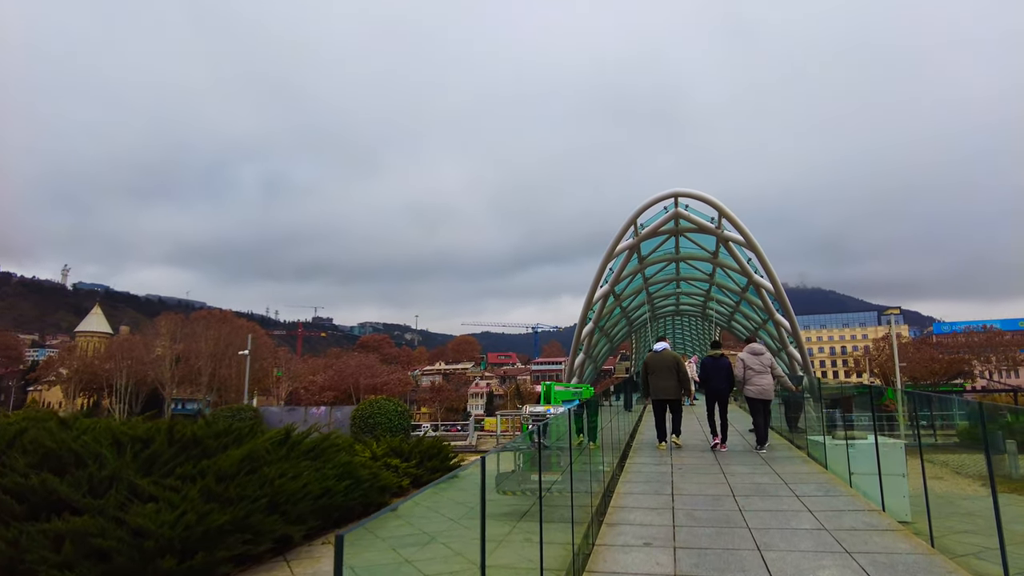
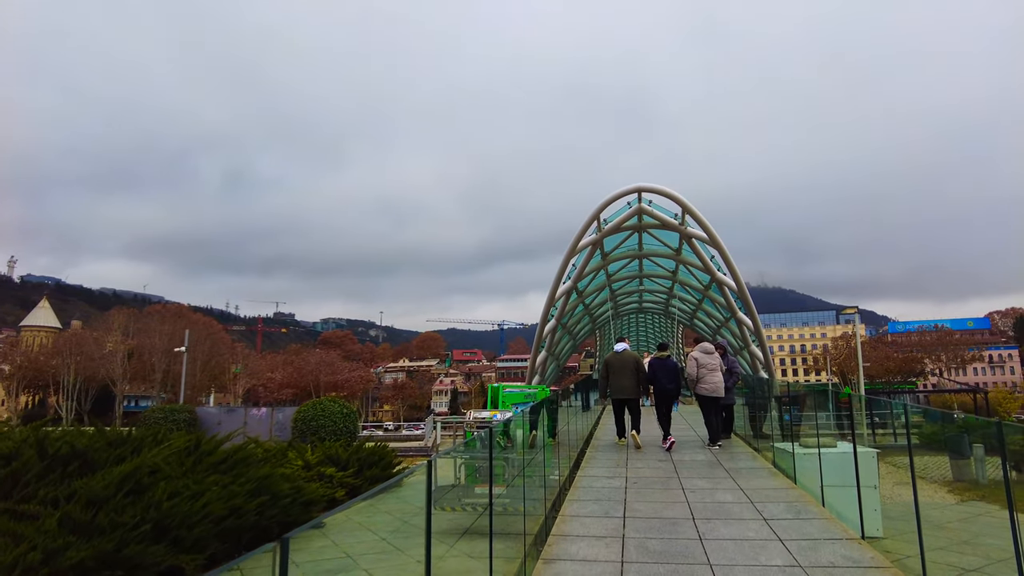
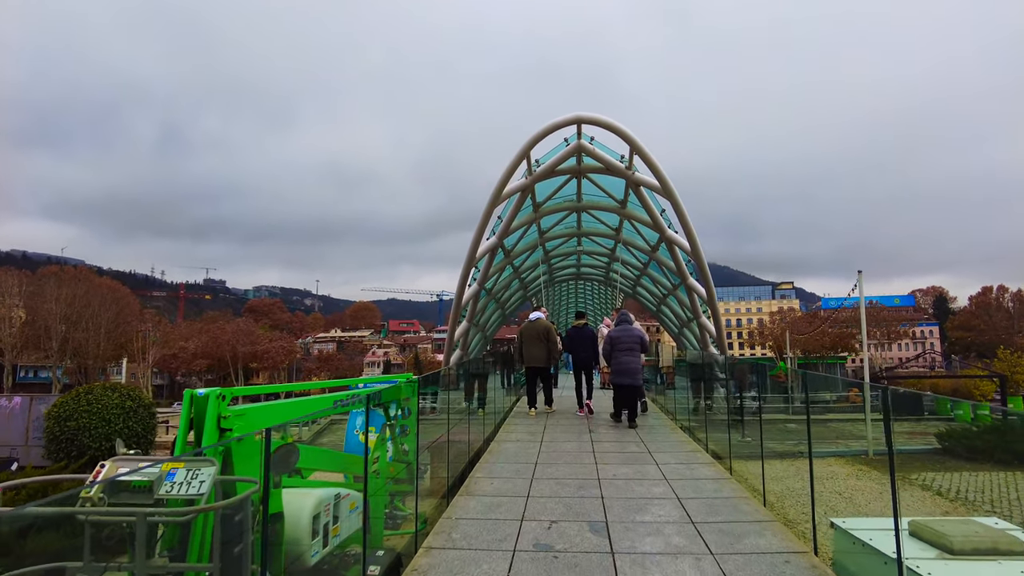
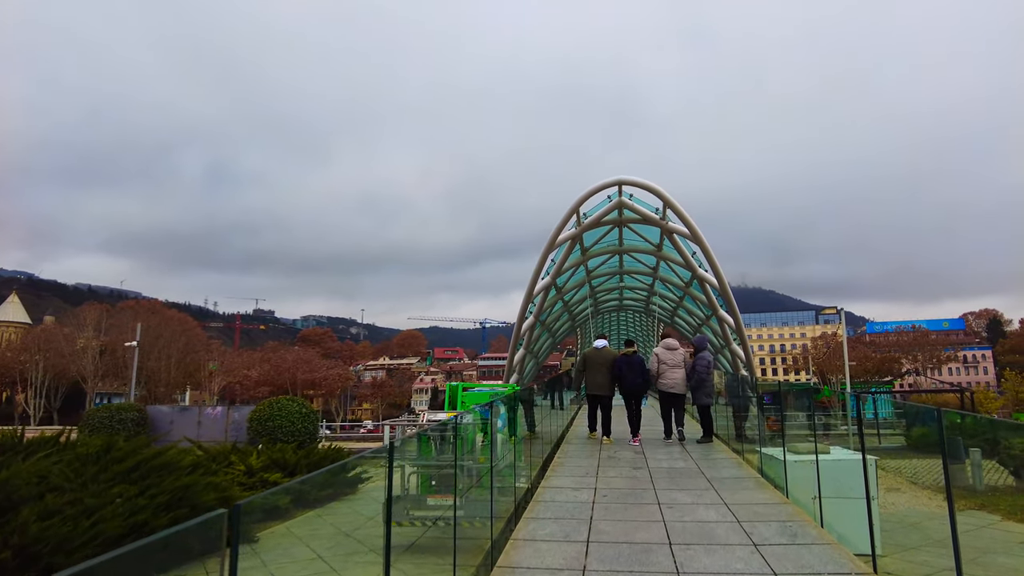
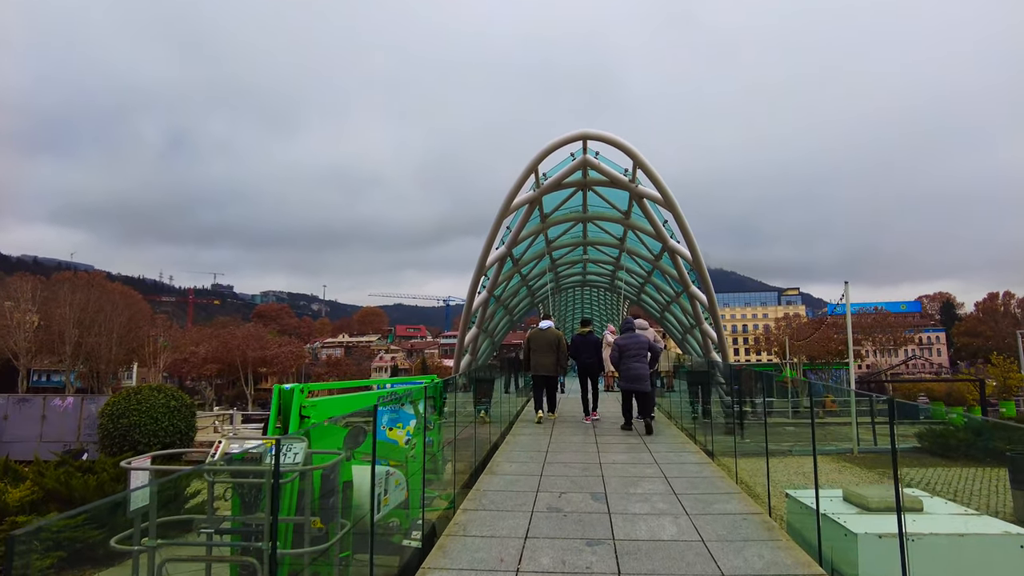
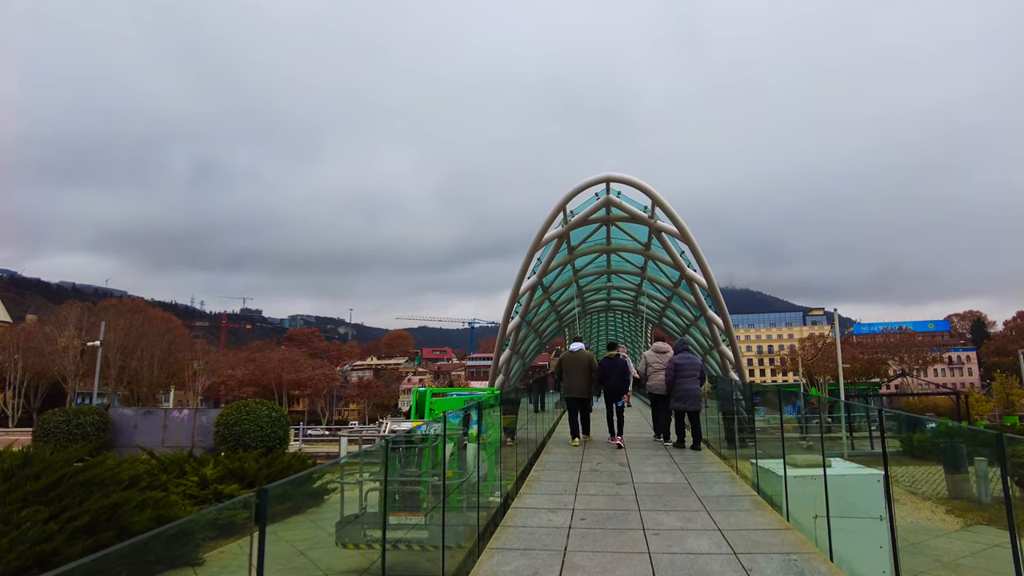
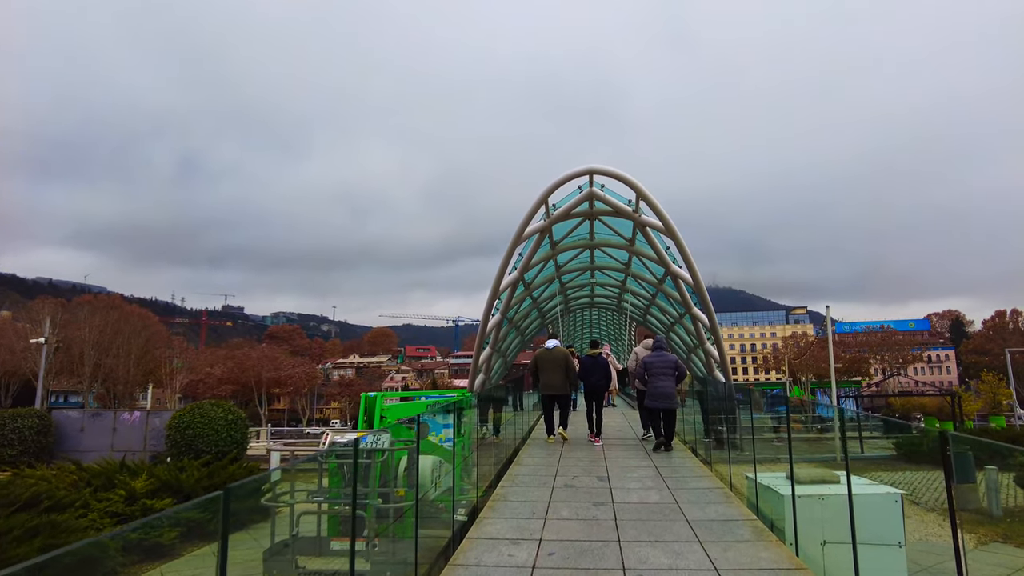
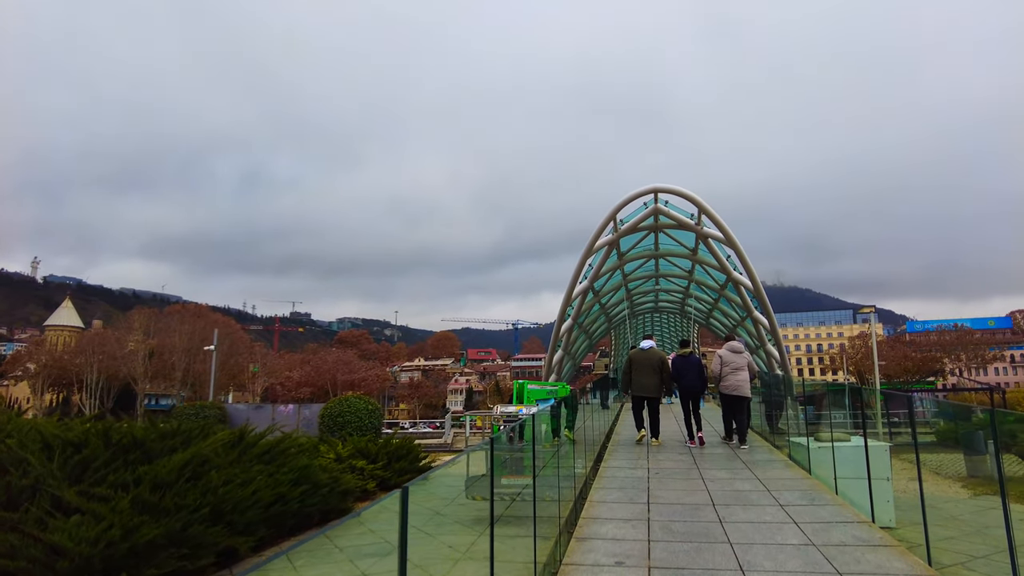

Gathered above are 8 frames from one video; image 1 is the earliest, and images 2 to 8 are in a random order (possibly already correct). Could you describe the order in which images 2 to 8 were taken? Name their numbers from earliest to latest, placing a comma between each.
8, 2, 4, 6, 7, 5, 3
